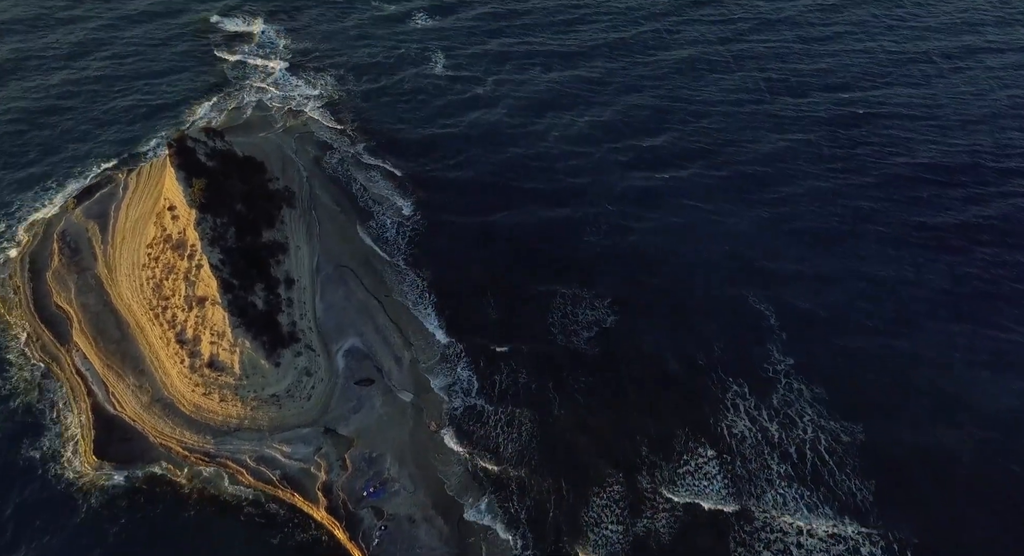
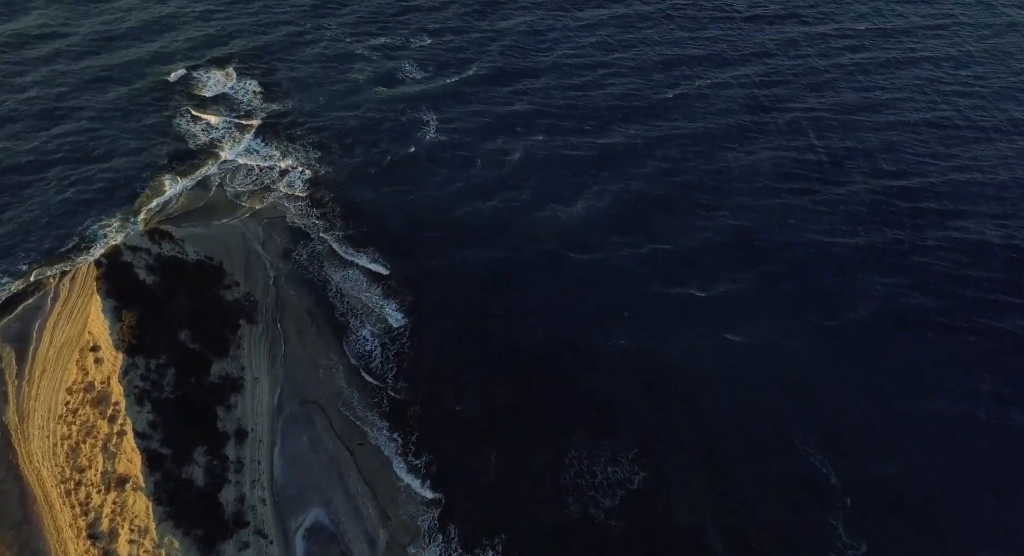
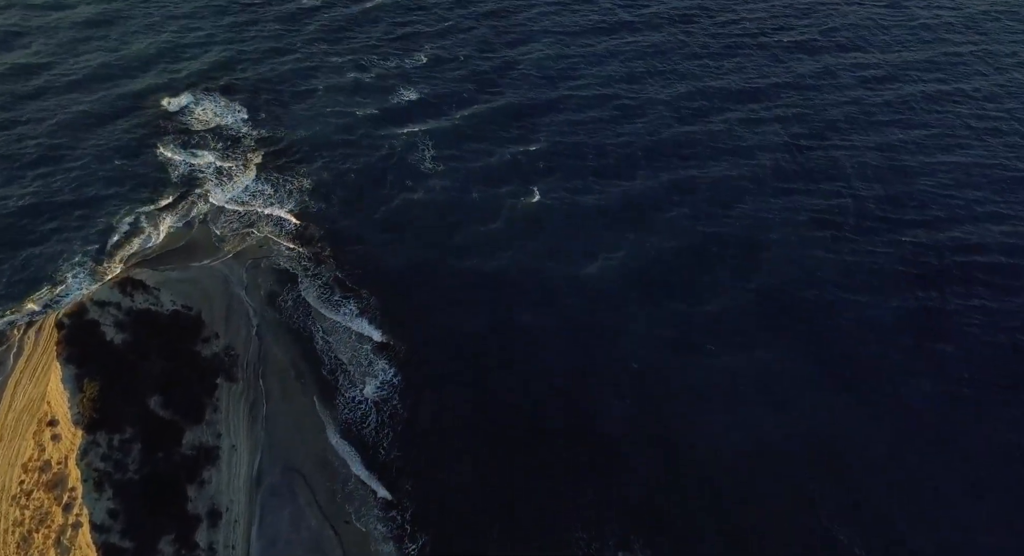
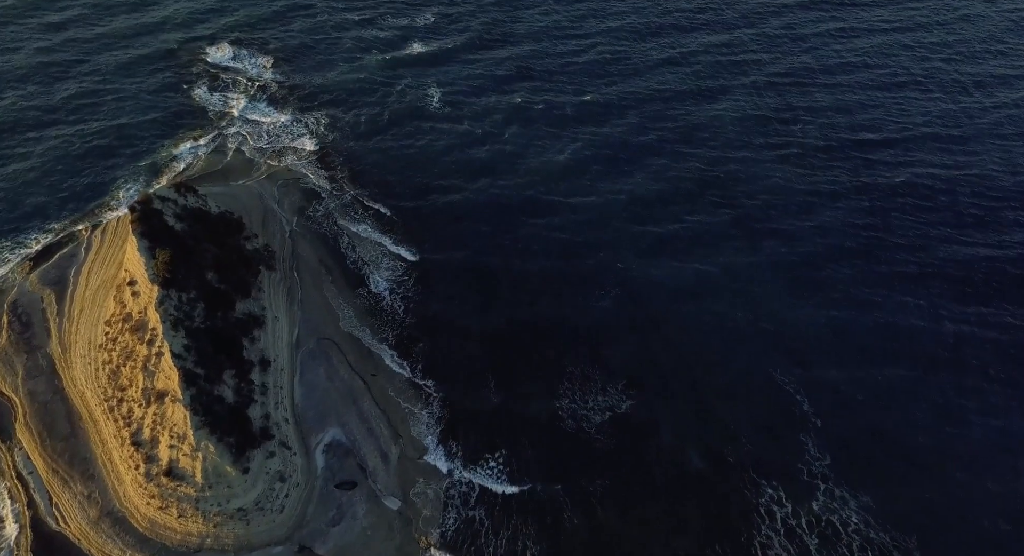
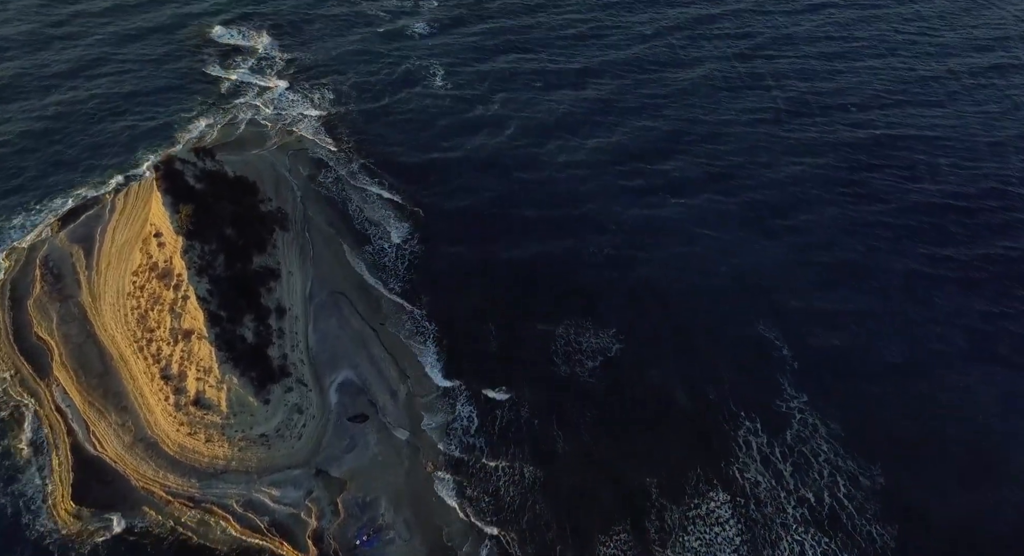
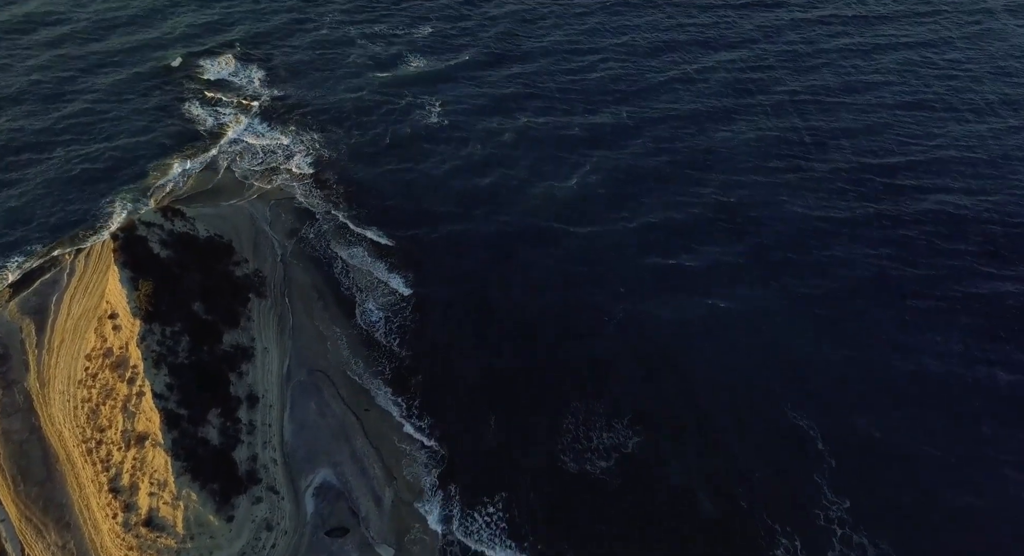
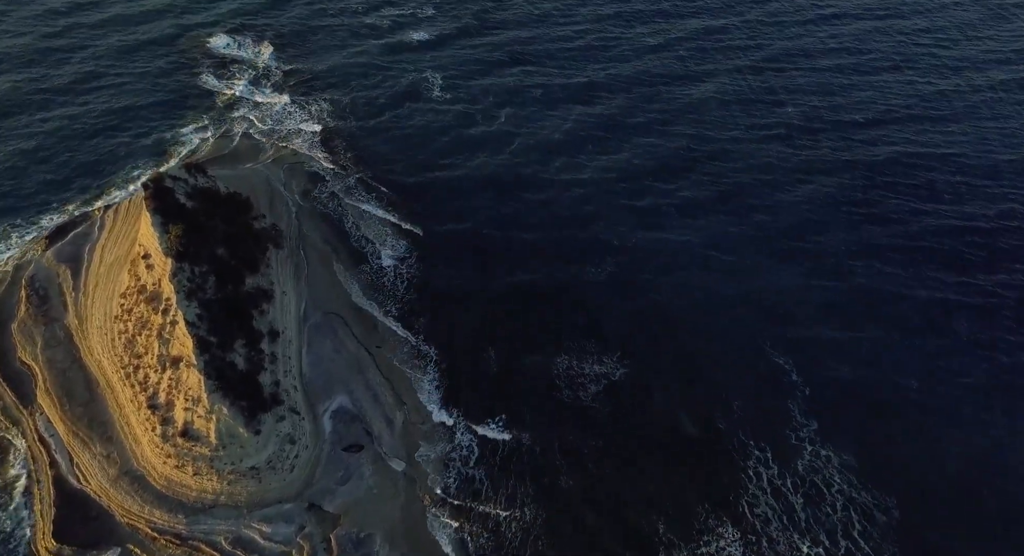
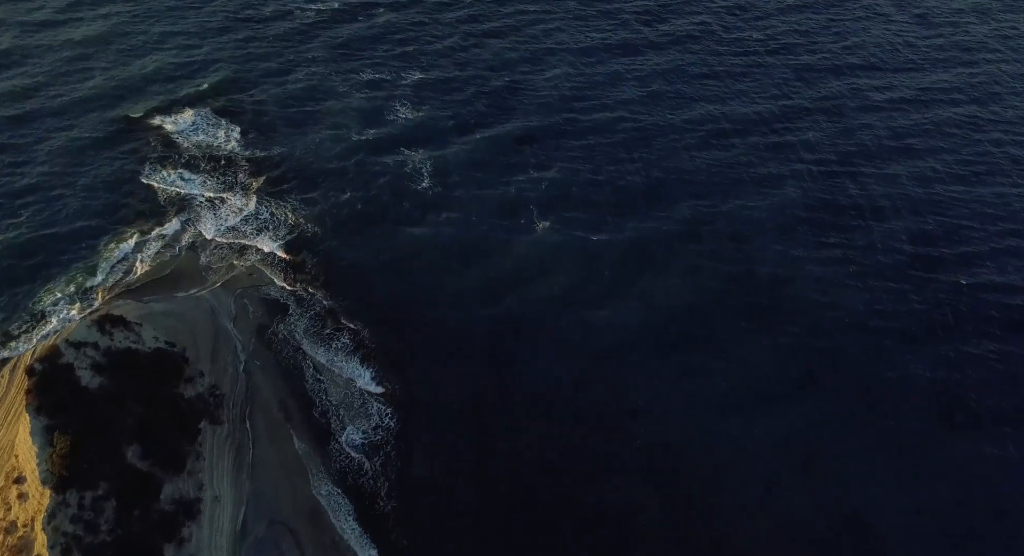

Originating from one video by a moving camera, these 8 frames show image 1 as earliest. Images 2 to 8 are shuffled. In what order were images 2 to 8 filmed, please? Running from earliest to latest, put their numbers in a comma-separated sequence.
5, 7, 4, 6, 2, 3, 8
